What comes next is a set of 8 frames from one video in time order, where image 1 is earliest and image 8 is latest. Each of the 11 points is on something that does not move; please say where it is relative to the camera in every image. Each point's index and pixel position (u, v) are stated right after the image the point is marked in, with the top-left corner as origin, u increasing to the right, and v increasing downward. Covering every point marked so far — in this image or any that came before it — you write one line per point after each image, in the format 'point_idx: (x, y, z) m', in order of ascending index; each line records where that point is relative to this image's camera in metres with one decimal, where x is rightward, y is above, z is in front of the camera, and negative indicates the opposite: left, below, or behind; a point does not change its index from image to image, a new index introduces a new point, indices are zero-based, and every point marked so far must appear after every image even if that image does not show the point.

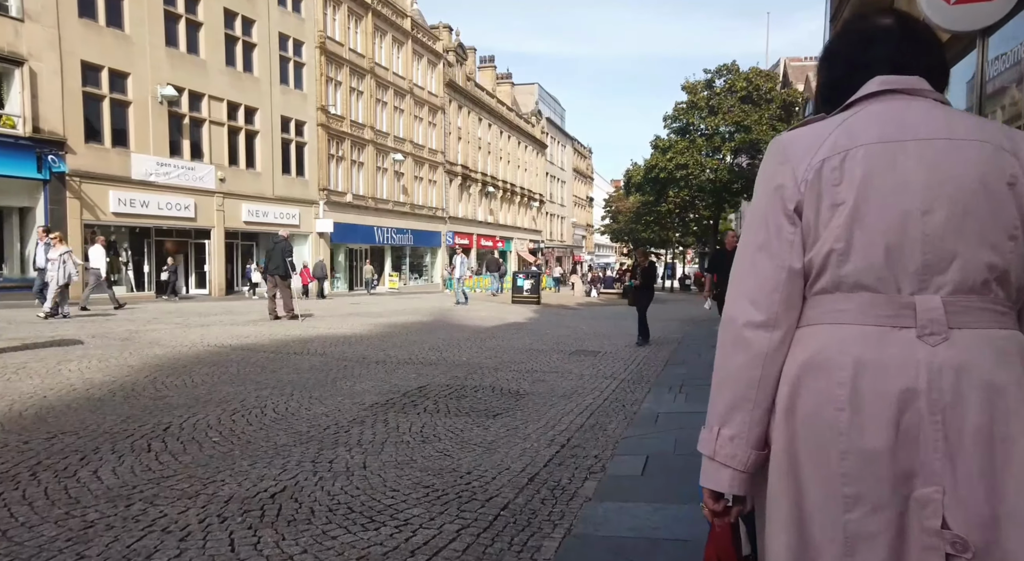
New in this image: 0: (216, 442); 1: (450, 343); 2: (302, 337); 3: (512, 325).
0: (-1.8, -1.0, +4.1) m
1: (-0.9, -0.9, +10.3) m
2: (-3.1, -0.8, +10.3) m
3: (0.0, -0.9, +14.6) m
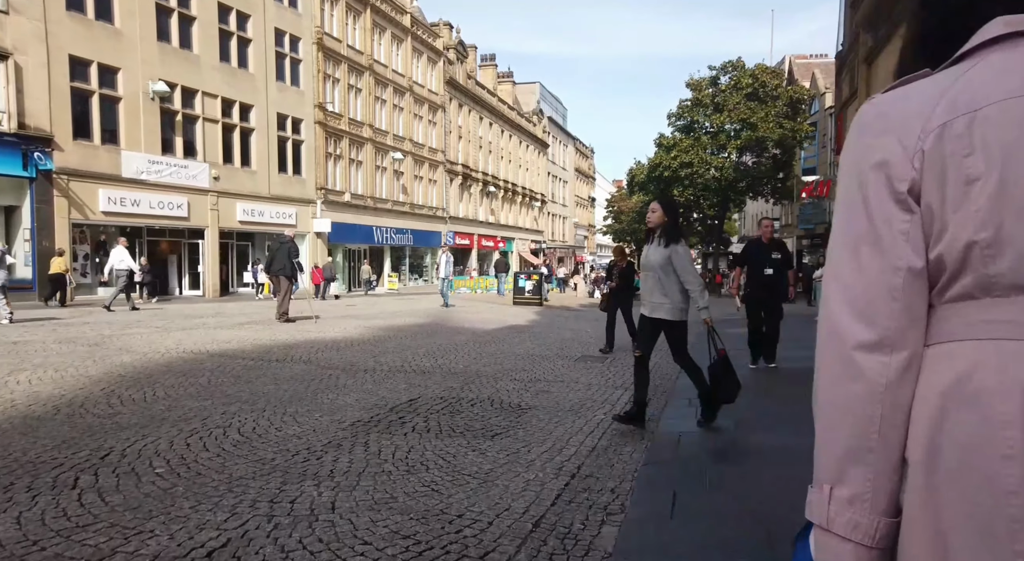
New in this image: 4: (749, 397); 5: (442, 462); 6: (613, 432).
0: (-1.8, -1.0, +3.5) m
1: (-0.9, -1.0, +9.6) m
2: (-3.1, -0.8, +9.7) m
3: (0.0, -1.0, +13.9) m
4: (+2.2, -1.1, +6.3) m
5: (-0.4, -1.0, +4.0) m
6: (+0.7, -1.1, +5.0) m
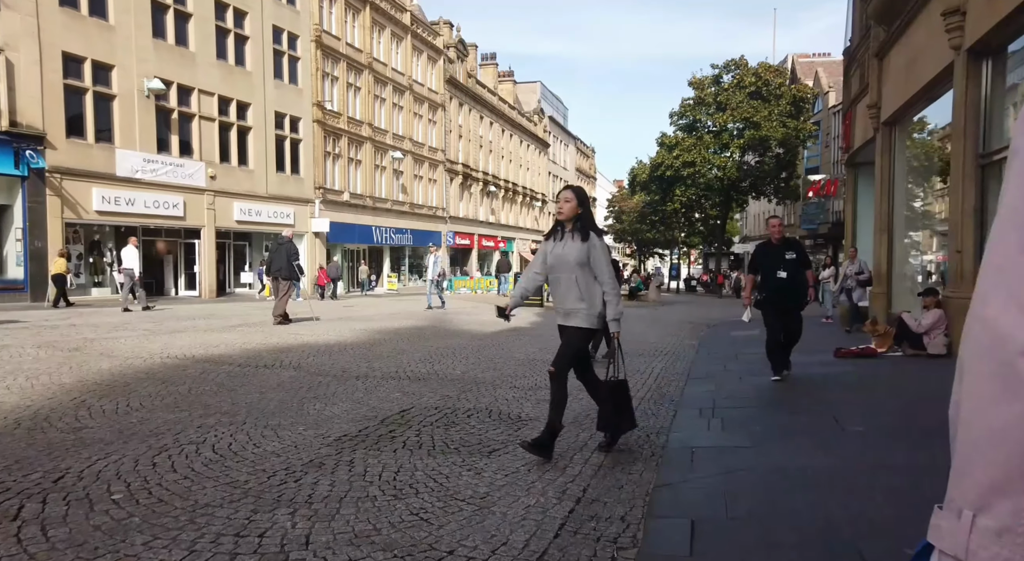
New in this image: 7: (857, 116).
0: (-1.8, -1.0, +3.1) m
1: (-0.9, -1.0, +9.2) m
2: (-3.1, -0.9, +9.3) m
3: (0.0, -1.0, +13.5) m
4: (+2.2, -1.1, +5.9) m
5: (-0.4, -1.1, +3.6) m
6: (+0.7, -1.1, +4.6) m
7: (+7.1, +3.4, +14.2) m
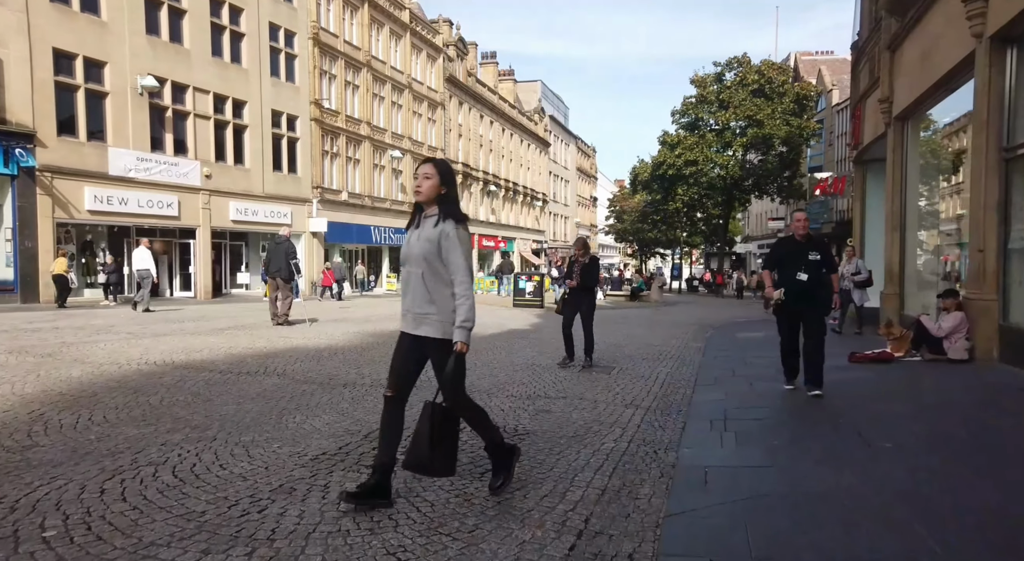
0: (-1.8, -1.0, +2.7) m
1: (-0.9, -1.0, +8.8) m
2: (-3.1, -0.9, +8.9) m
3: (0.0, -1.0, +13.1) m
4: (+2.2, -1.1, +5.5) m
5: (-0.4, -1.1, +3.2) m
6: (+0.7, -1.1, +4.2) m
7: (+7.1, +3.4, +13.8) m
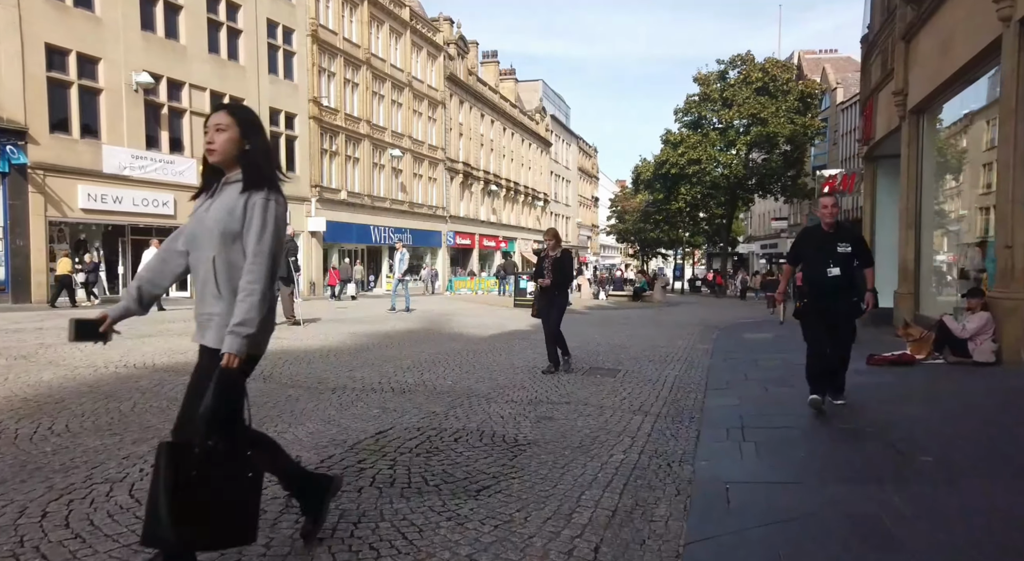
0: (-1.8, -1.0, +2.3) m
1: (-0.9, -1.0, +8.4) m
2: (-3.1, -0.9, +8.5) m
3: (0.0, -1.0, +12.7) m
4: (+2.2, -1.1, +5.1) m
5: (-0.5, -1.1, +2.8) m
6: (+0.7, -1.1, +3.8) m
7: (+7.1, +3.4, +13.4) m
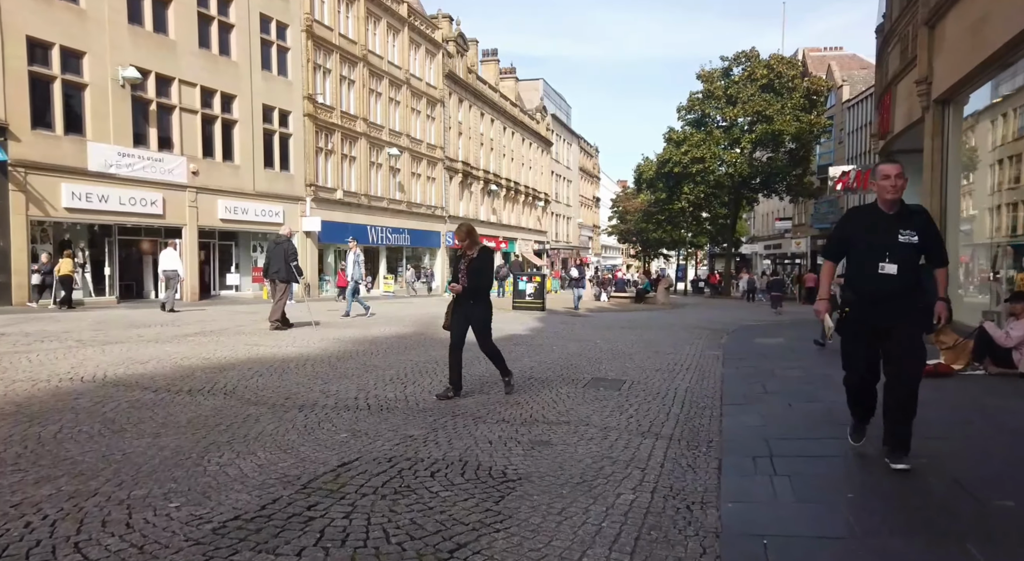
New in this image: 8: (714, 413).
0: (-1.9, -1.0, +1.5) m
1: (-1.0, -1.0, +7.7) m
2: (-3.2, -0.9, +7.8) m
3: (0.0, -1.0, +12.0) m
4: (+2.1, -1.1, +4.3) m
5: (-0.5, -1.1, +2.0) m
6: (+0.6, -1.1, +3.1) m
7: (+7.1, +3.4, +12.6) m
8: (+1.7, -1.1, +6.0) m
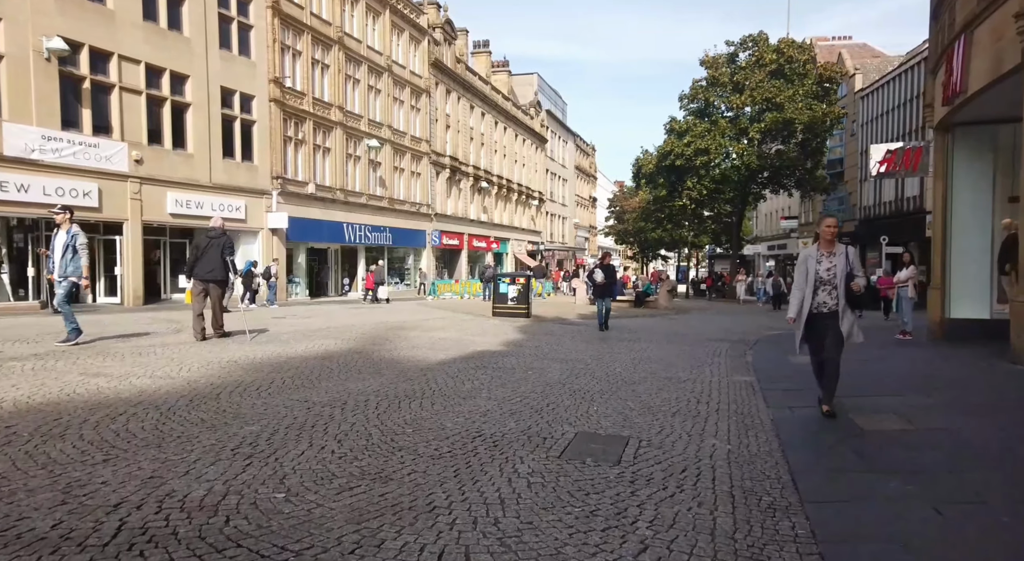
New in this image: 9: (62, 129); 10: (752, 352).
0: (-2.3, -1.0, -1.3) m
1: (-1.4, -1.0, +4.9) m
2: (-3.6, -0.9, +5.0) m
3: (-0.5, -1.0, +9.2) m
4: (+1.7, -1.1, +1.6) m
5: (-0.9, -1.1, -0.8) m
6: (+0.2, -1.1, +0.3) m
7: (+6.6, +3.4, +9.9) m
8: (+1.3, -1.1, +3.2) m
9: (-12.9, +4.3, +19.7) m
10: (+3.9, -1.2, +11.2) m
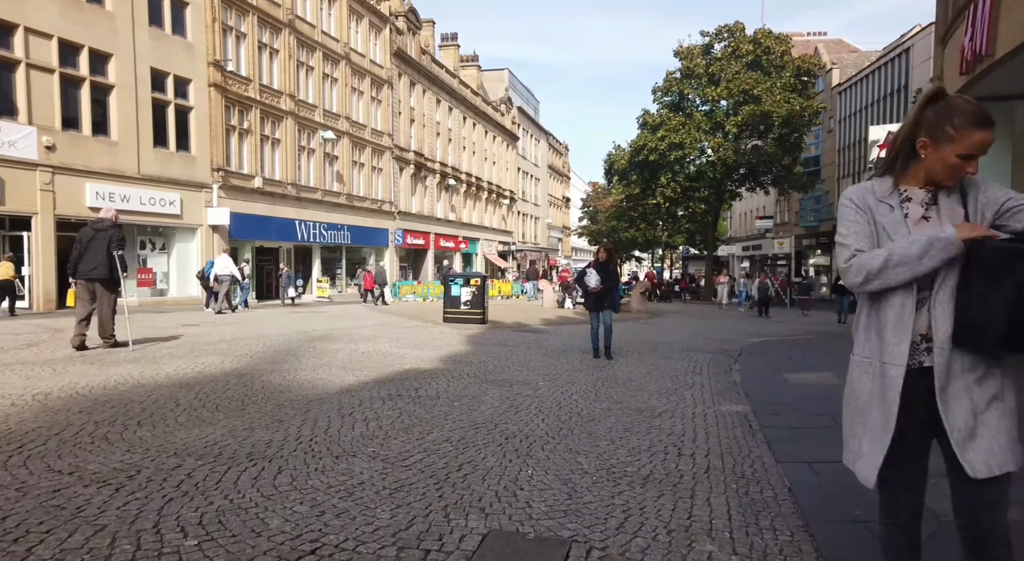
0: (-2.7, -1.0, -3.3) m
1: (-2.0, -1.0, +2.9) m
2: (-4.2, -0.9, +2.8) m
3: (-1.2, -1.0, +7.2) m
4: (+1.2, -1.1, -0.4) m
5: (-1.3, -1.1, -2.8) m
6: (-0.2, -1.1, -1.7) m
7: (+5.8, +3.4, +8.1) m
8: (+0.8, -1.1, +1.2) m
9: (-14.0, +4.3, +17.3) m
10: (+3.1, -1.2, +9.4) m
